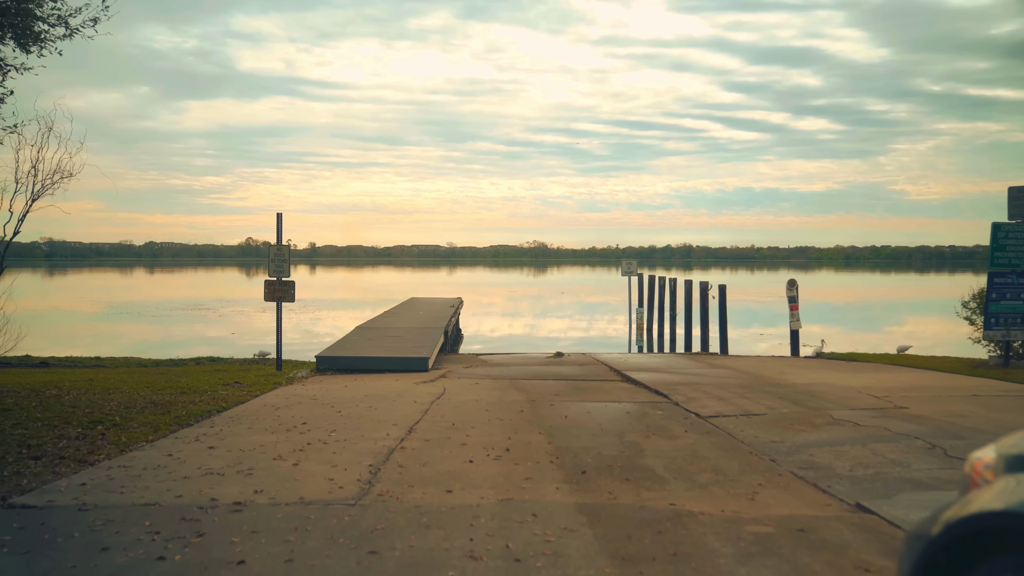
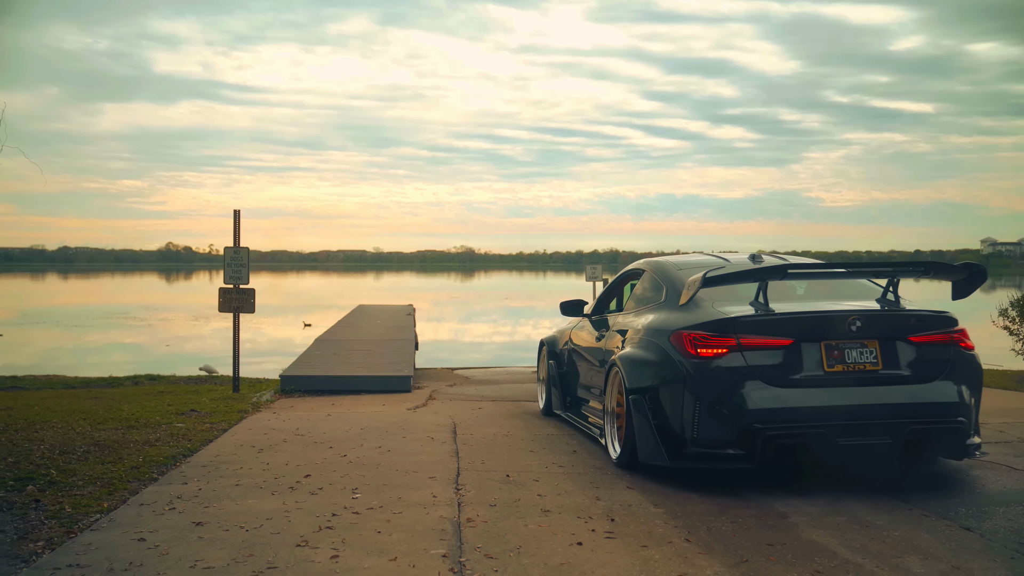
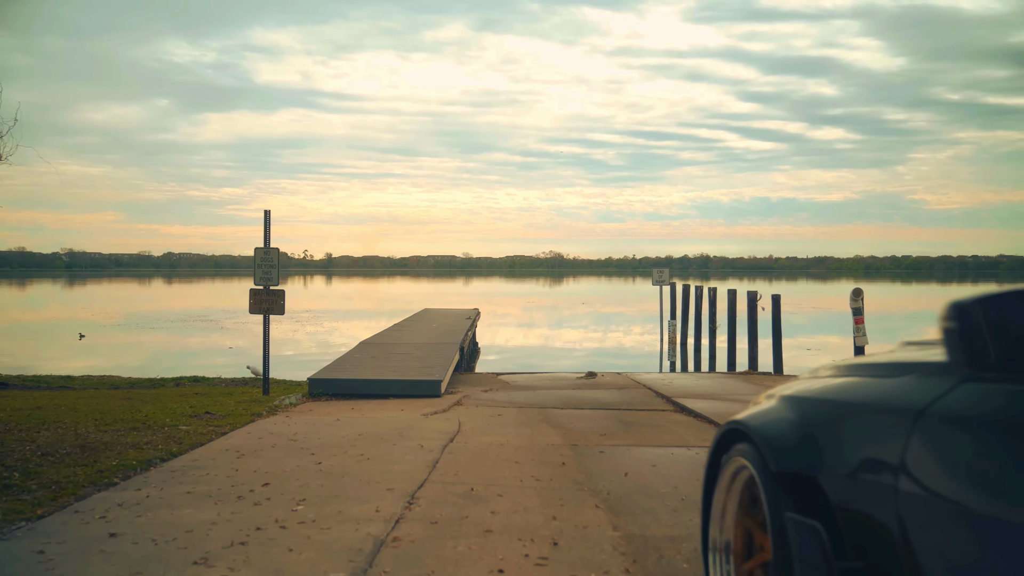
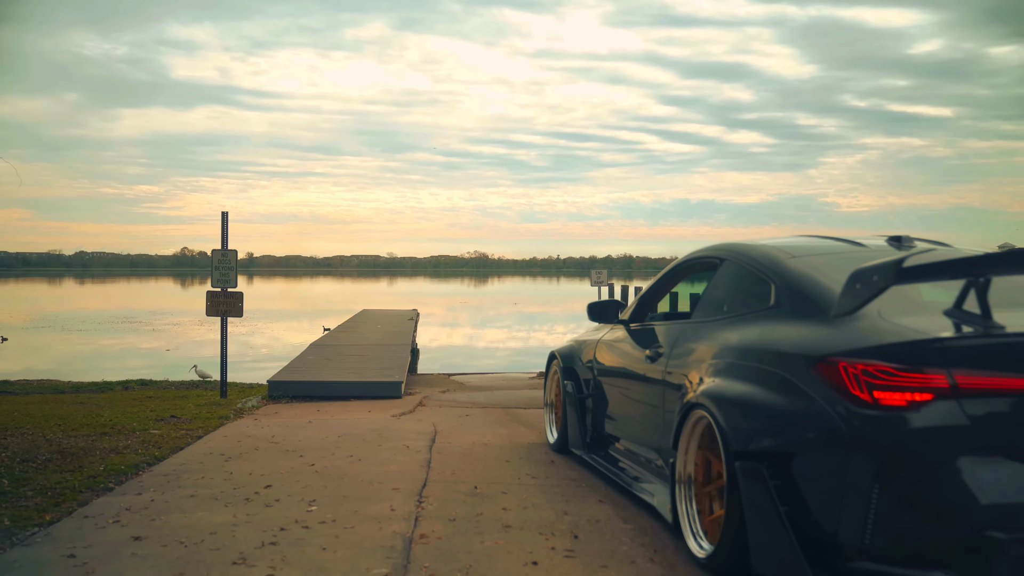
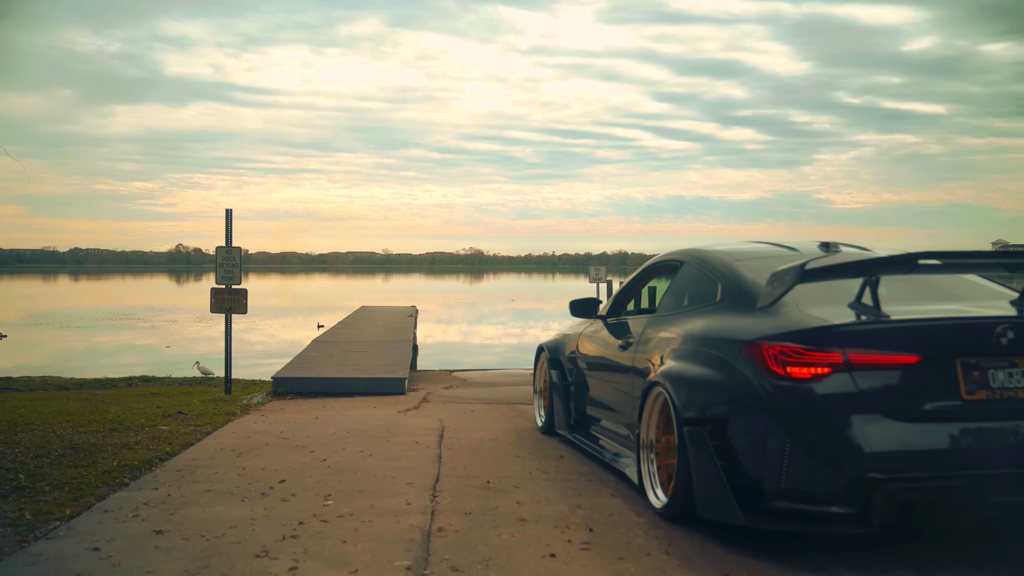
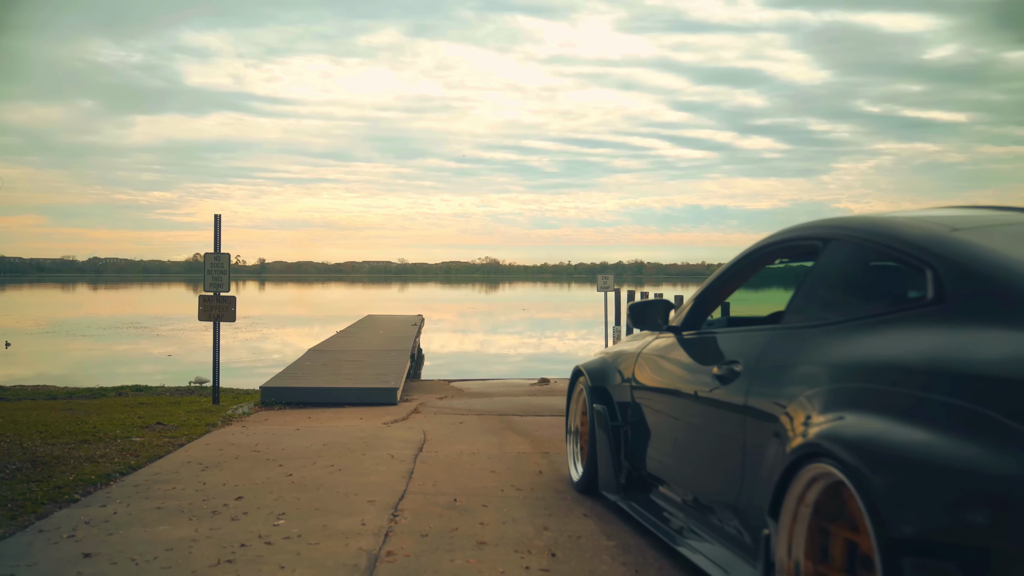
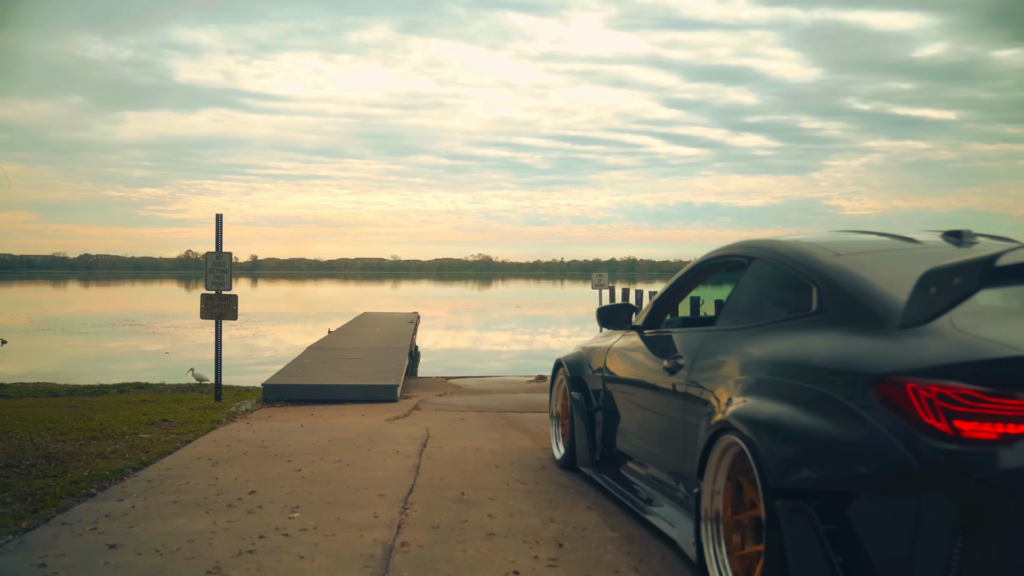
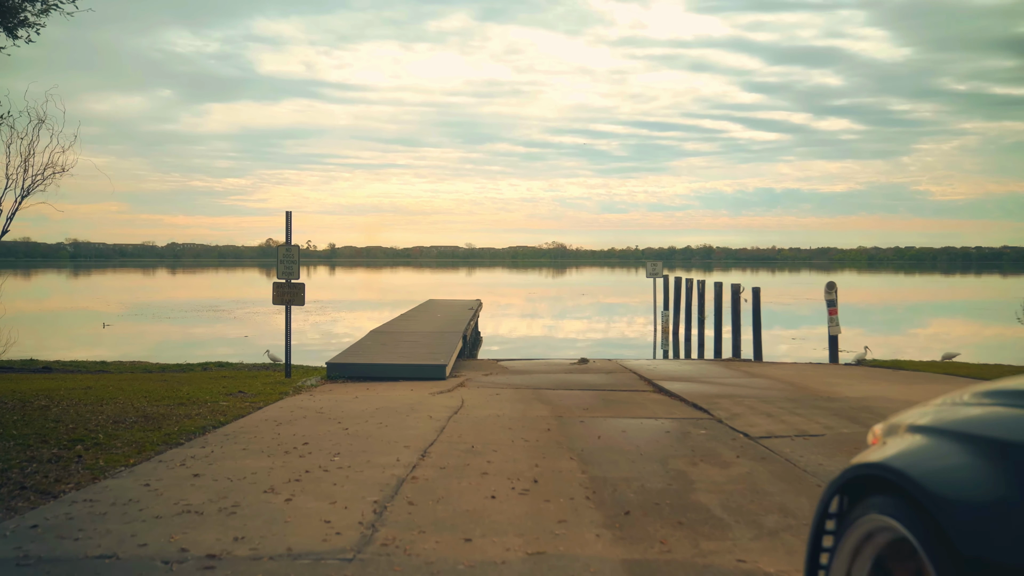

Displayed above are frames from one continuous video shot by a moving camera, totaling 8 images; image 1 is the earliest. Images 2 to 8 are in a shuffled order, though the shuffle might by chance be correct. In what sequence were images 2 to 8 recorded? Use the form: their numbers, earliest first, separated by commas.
8, 3, 6, 7, 4, 5, 2
